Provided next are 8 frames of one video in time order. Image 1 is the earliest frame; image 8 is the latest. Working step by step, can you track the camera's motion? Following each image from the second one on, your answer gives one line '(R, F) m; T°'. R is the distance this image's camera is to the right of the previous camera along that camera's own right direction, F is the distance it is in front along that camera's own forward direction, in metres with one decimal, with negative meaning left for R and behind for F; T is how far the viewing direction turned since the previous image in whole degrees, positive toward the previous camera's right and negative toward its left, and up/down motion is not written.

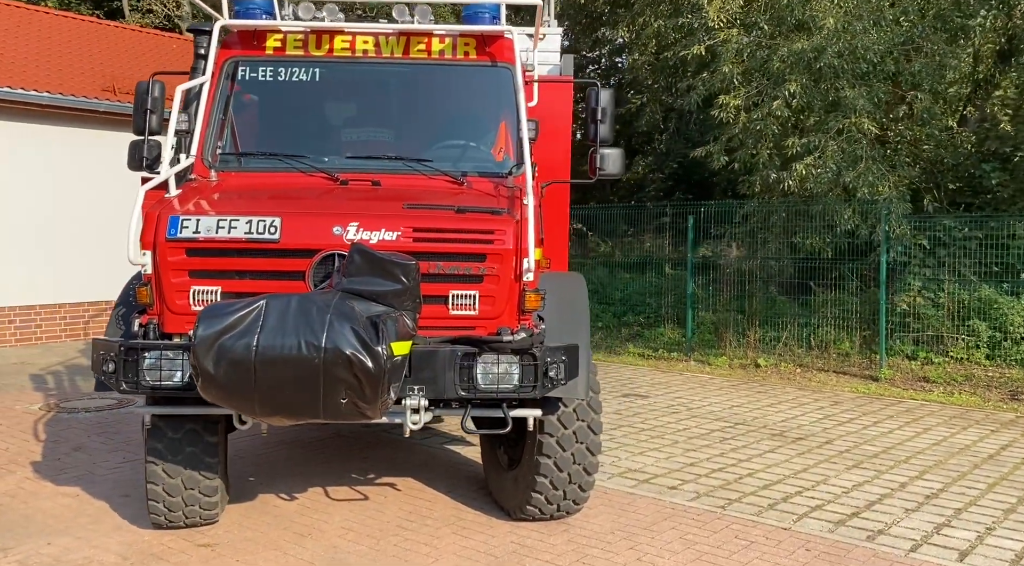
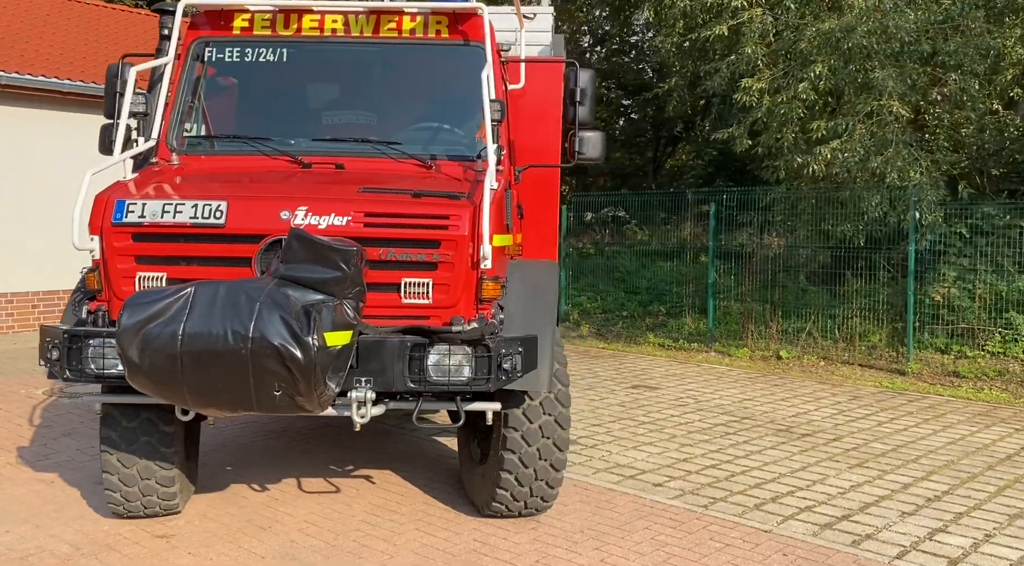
(+0.5, +0.3) m; -3°
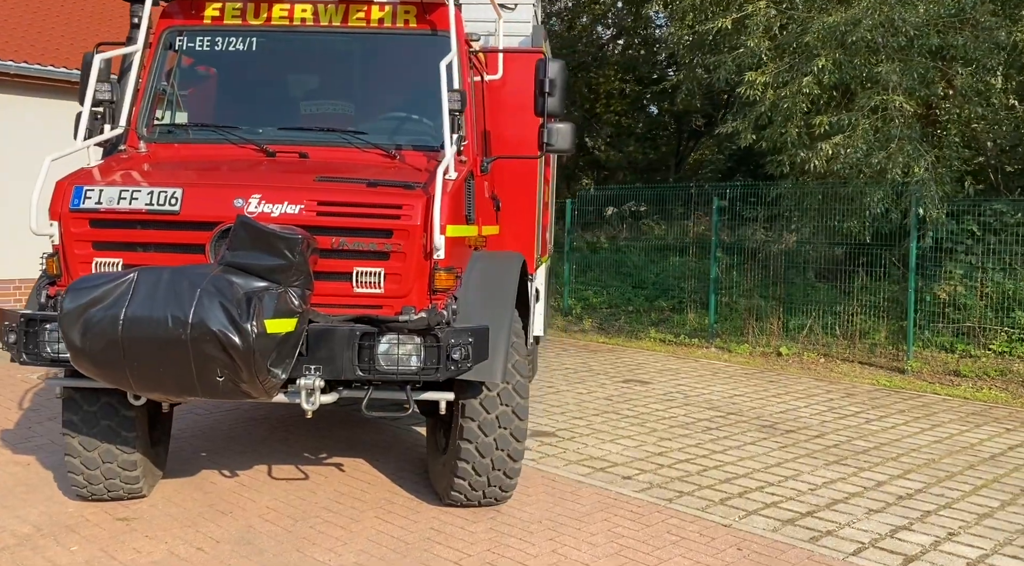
(+0.4, 0.0) m; -2°
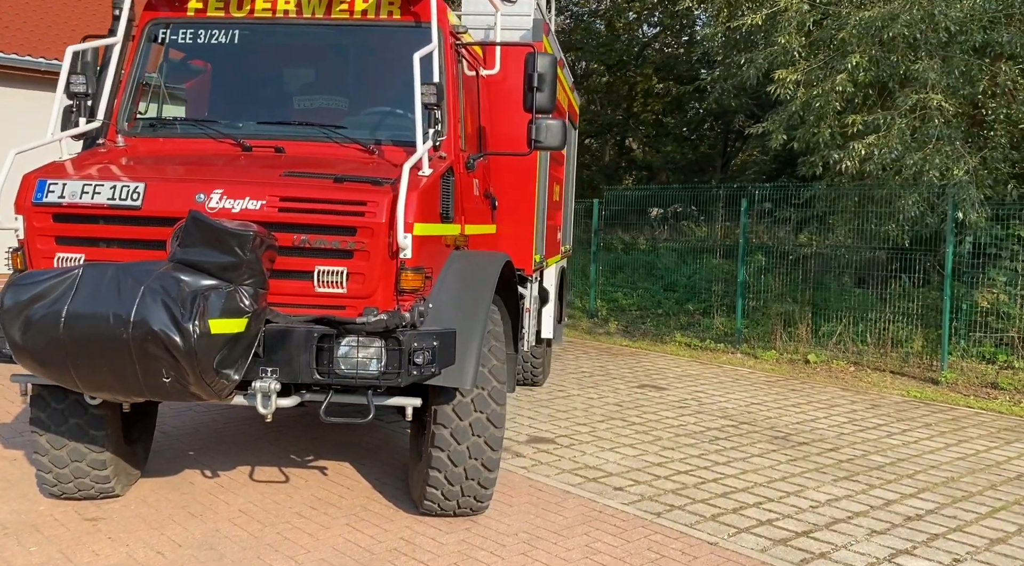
(+0.4, +0.2) m; -3°
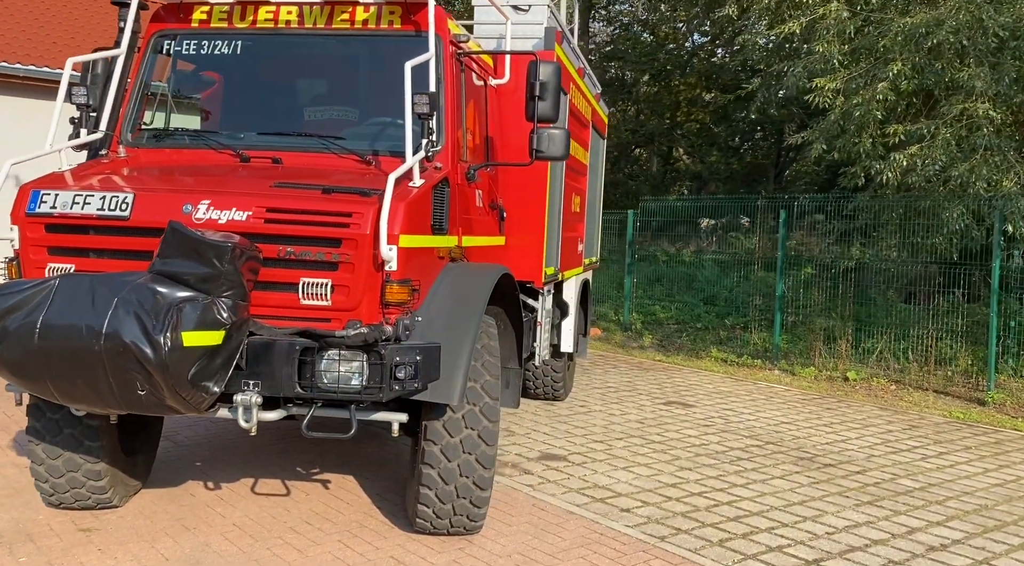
(+0.4, +0.1) m; -3°
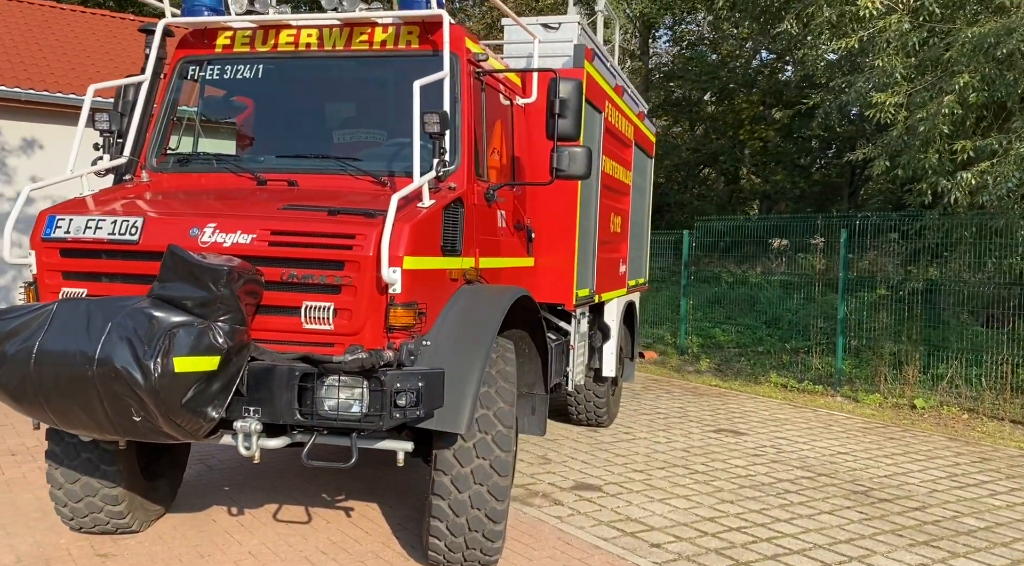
(+0.3, +0.2) m; -5°
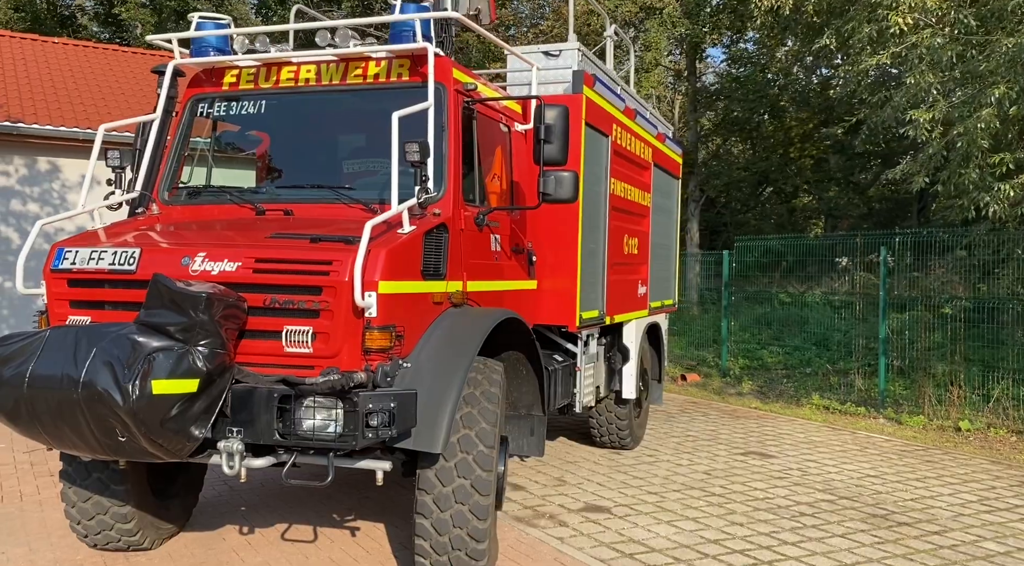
(+0.5, -0.1) m; -5°
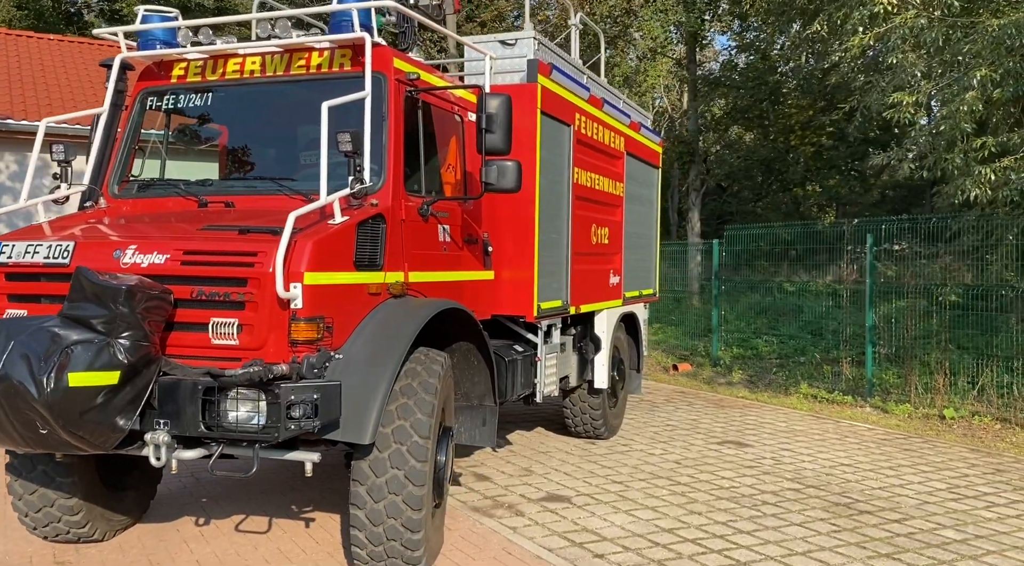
(+0.5, +0.1) m; -2°
